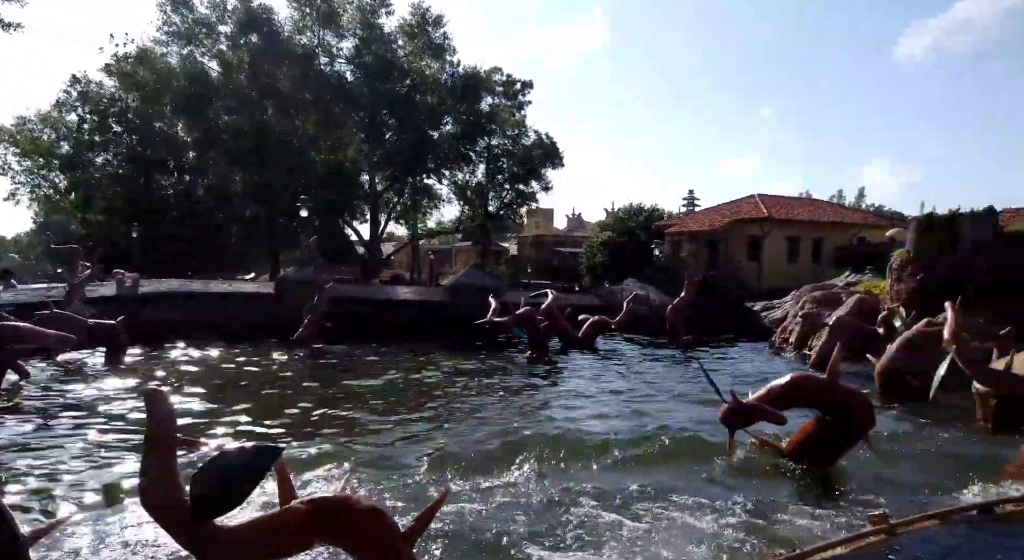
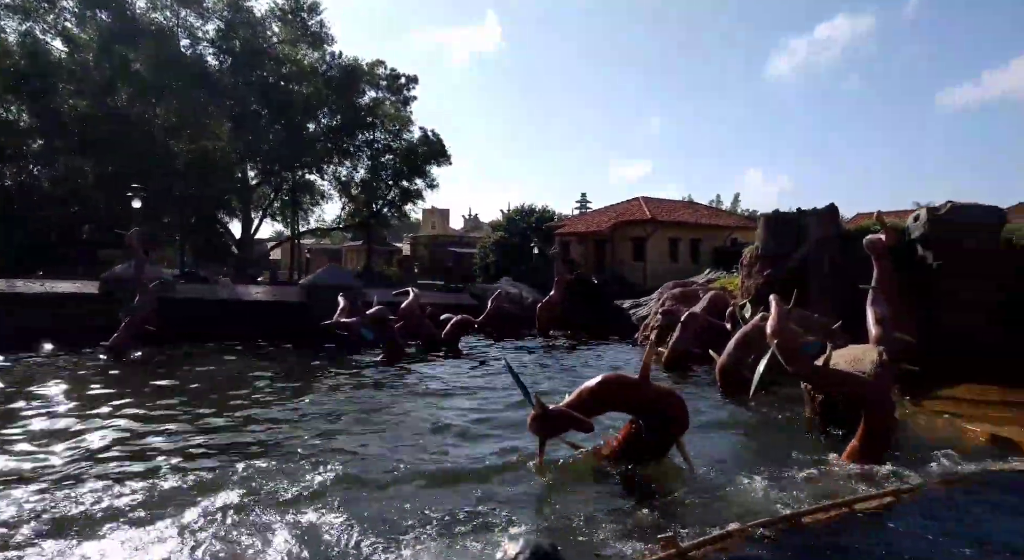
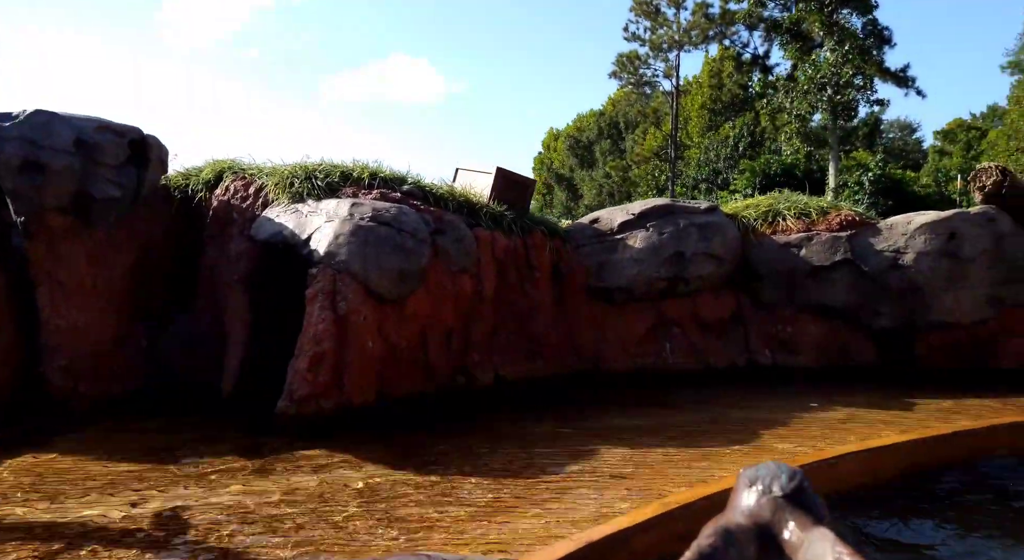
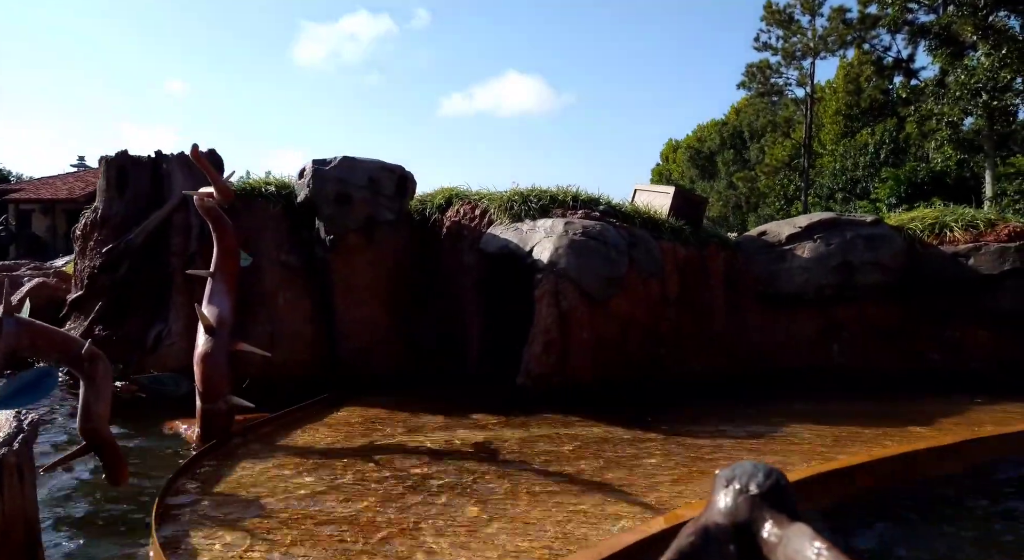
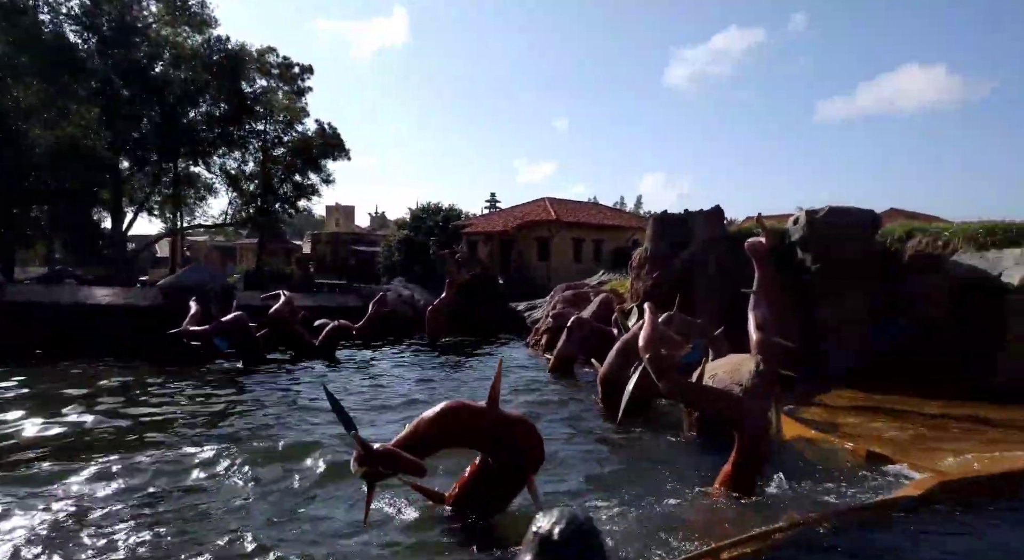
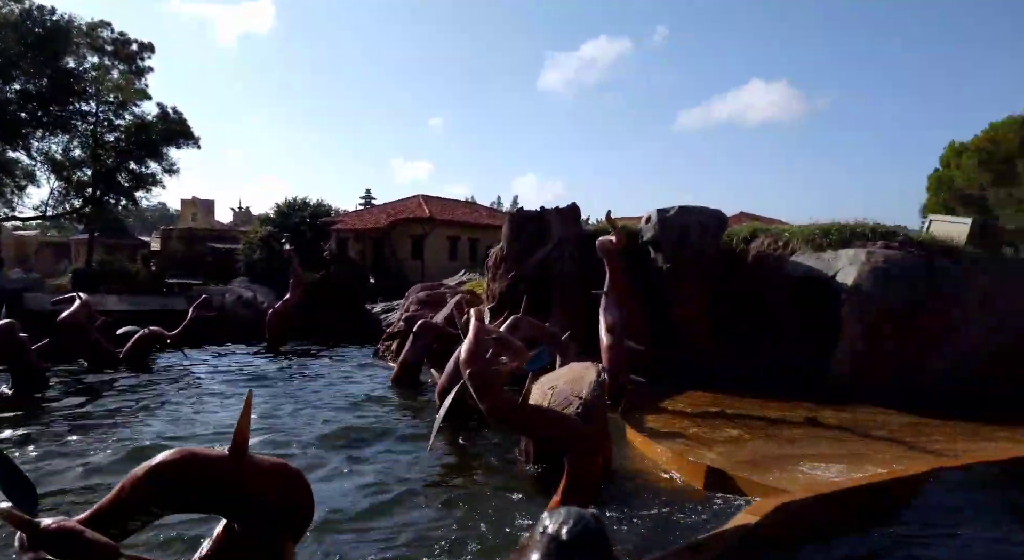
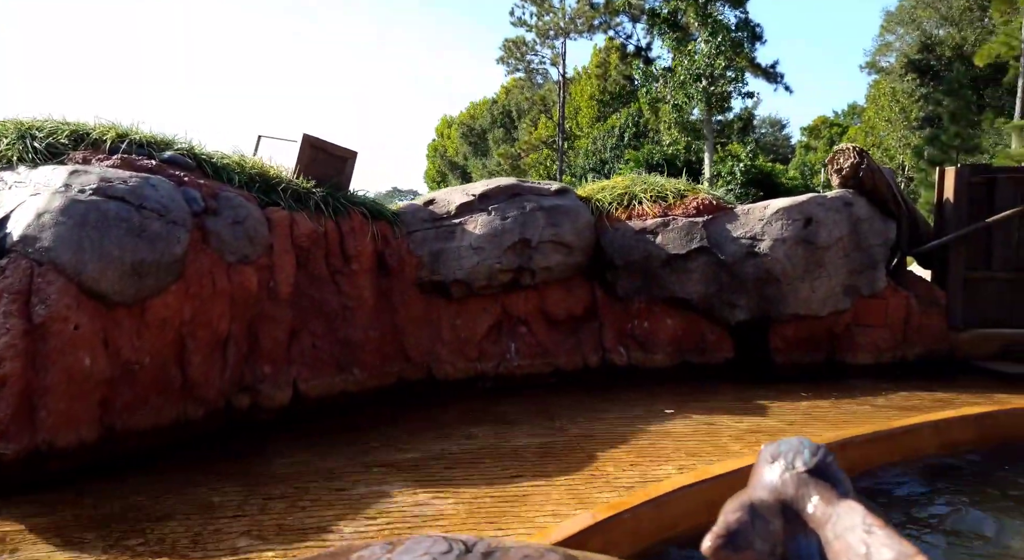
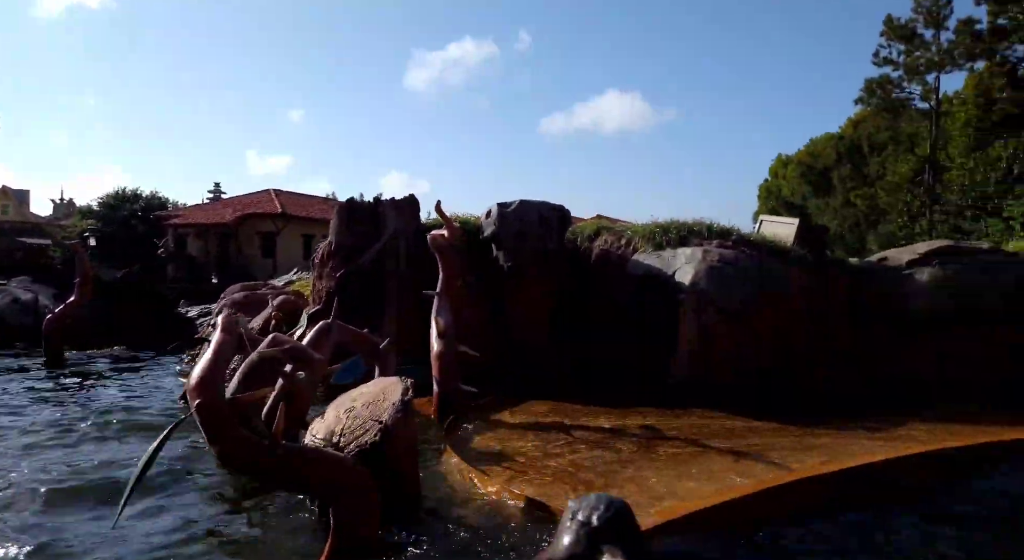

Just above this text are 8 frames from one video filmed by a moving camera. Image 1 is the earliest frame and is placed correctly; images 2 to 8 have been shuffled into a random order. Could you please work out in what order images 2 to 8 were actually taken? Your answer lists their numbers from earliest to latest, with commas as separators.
2, 5, 6, 8, 4, 3, 7
